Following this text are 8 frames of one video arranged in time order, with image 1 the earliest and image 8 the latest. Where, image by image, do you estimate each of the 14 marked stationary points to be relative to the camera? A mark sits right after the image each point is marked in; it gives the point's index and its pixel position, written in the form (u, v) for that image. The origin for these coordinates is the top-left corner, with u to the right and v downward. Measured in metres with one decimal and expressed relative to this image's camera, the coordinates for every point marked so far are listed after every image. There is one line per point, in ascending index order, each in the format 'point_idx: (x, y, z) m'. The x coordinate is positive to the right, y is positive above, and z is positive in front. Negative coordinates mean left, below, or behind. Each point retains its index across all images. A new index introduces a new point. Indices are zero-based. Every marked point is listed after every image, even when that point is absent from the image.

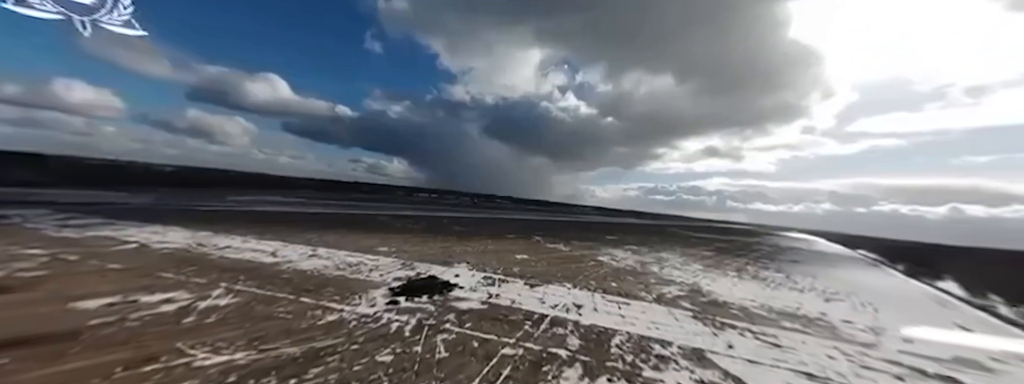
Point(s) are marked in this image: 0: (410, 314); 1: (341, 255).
0: (-1.6, -1.9, +4.2) m
1: (-4.6, -1.7, +7.0) m
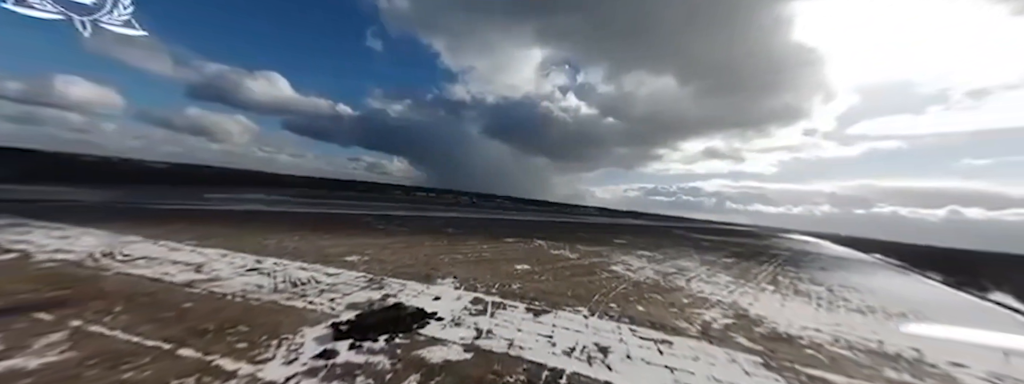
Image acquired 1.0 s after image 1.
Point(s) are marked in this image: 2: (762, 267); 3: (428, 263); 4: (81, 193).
0: (-1.6, -1.8, +2.6) m
1: (-4.6, -1.6, +5.5) m
2: (+12.7, -3.8, +13.5) m
3: (-2.2, -1.9, +6.9) m
4: (-25.3, 0.0, +15.3) m
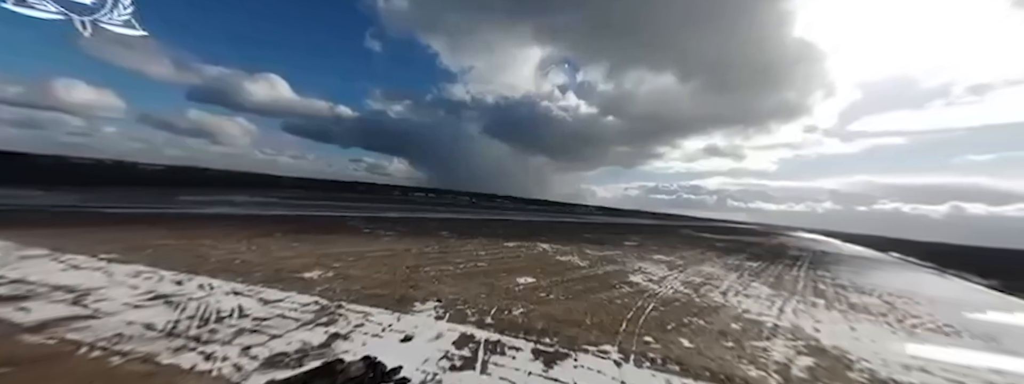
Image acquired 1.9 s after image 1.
0: (-1.6, -1.8, +1.2) m
1: (-4.6, -1.6, +4.1) m
2: (+12.8, -3.6, +12.1) m
3: (-2.2, -1.8, +5.5) m
4: (-25.3, -0.2, +14.0) m
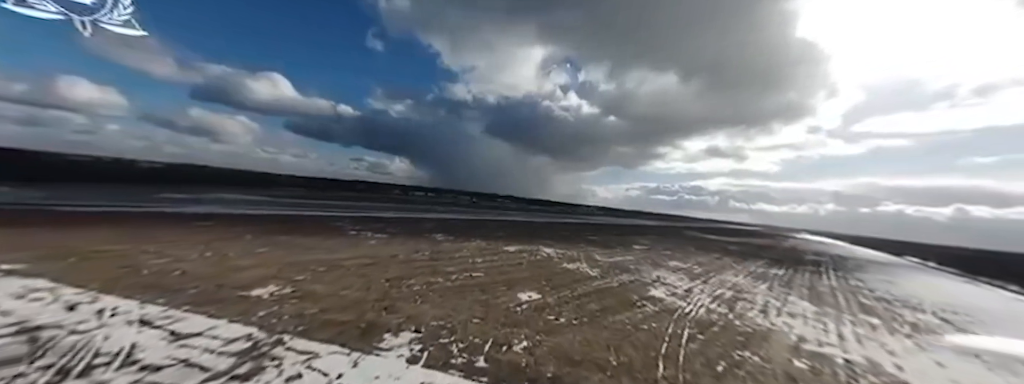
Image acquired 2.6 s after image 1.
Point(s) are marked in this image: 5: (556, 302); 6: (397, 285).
0: (-1.6, -1.8, +0.2) m
1: (-4.6, -1.5, +3.1) m
2: (+12.8, -3.7, +11.0) m
3: (-2.2, -1.8, +4.5) m
4: (-25.2, 0.0, +13.0) m
5: (+0.9, -2.1, +5.1) m
6: (-2.2, -1.8, +5.1) m
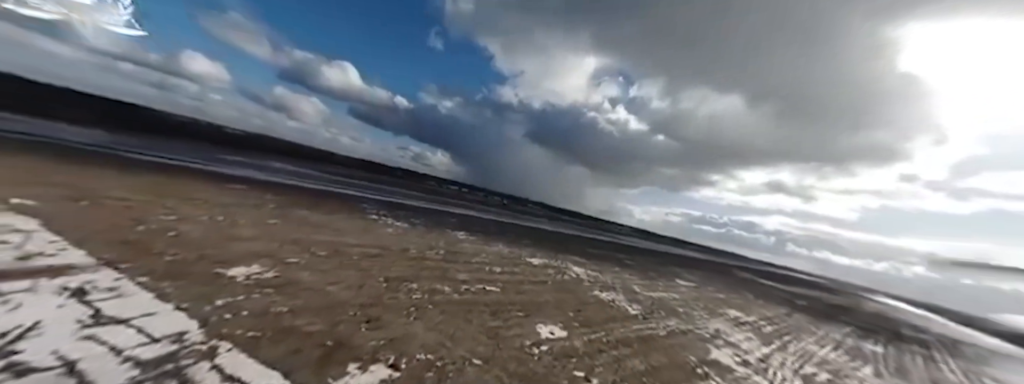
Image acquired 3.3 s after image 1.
0: (-1.9, -1.5, -0.7) m
1: (-4.4, -0.9, +2.5) m
2: (+13.3, -5.6, +8.2) m
3: (-1.9, -1.5, +3.6) m
4: (-23.2, +3.2, +15.0) m
5: (+1.1, -2.3, +3.9) m
6: (-1.9, -1.6, +4.3) m
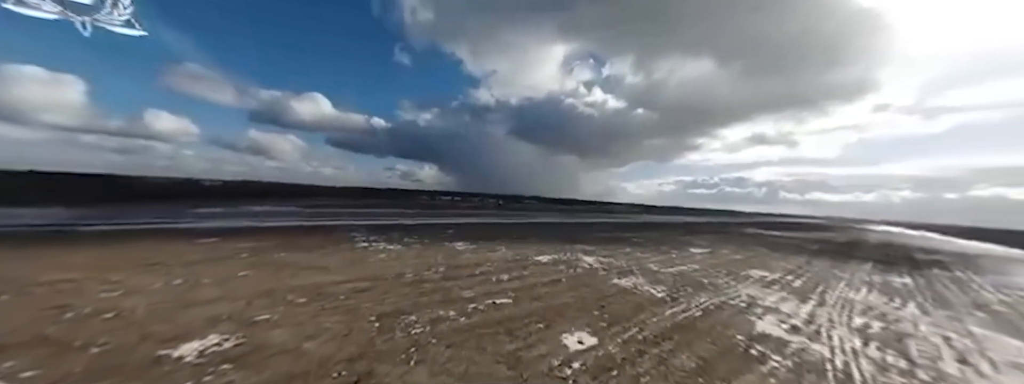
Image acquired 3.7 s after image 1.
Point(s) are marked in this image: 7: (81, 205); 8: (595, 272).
0: (-1.6, -1.8, -1.4) m
1: (-4.2, -1.7, +1.8) m
2: (+13.9, -3.0, +7.9) m
3: (-1.7, -1.8, +3.0) m
4: (-23.8, -1.1, +13.8) m
5: (+1.4, -2.0, +3.3) m
6: (-1.7, -1.8, +3.6) m
7: (-29.8, -0.9, +18.4) m
8: (+2.2, -2.2, +7.1) m
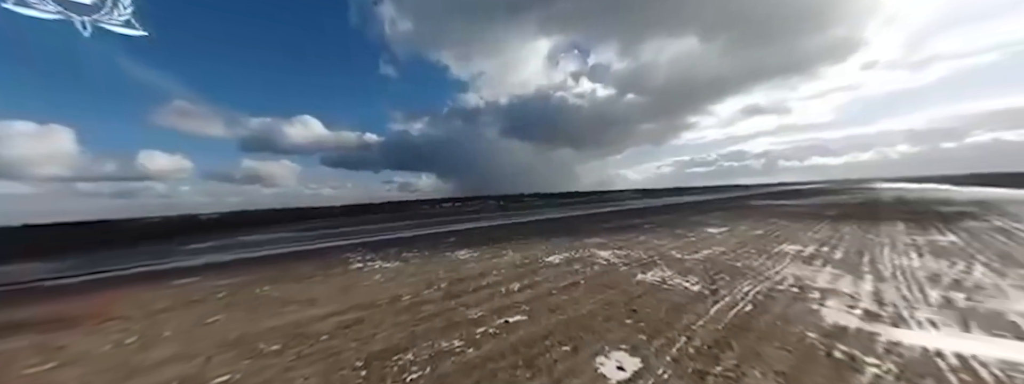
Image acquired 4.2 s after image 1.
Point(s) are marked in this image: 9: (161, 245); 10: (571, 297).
0: (-1.4, -1.9, -2.1) m
1: (-4.0, -2.1, +1.1) m
2: (+14.2, -1.4, +7.2) m
3: (-1.5, -2.0, +2.2) m
4: (-23.5, -3.7, +13.0) m
5: (+1.6, -1.8, +2.6) m
6: (-1.4, -2.0, +2.9) m
7: (-29.5, -4.2, +17.7) m
8: (+2.5, -1.8, +6.4) m
9: (-25.8, -3.9, +19.5) m
10: (+1.1, -1.9, +4.8) m
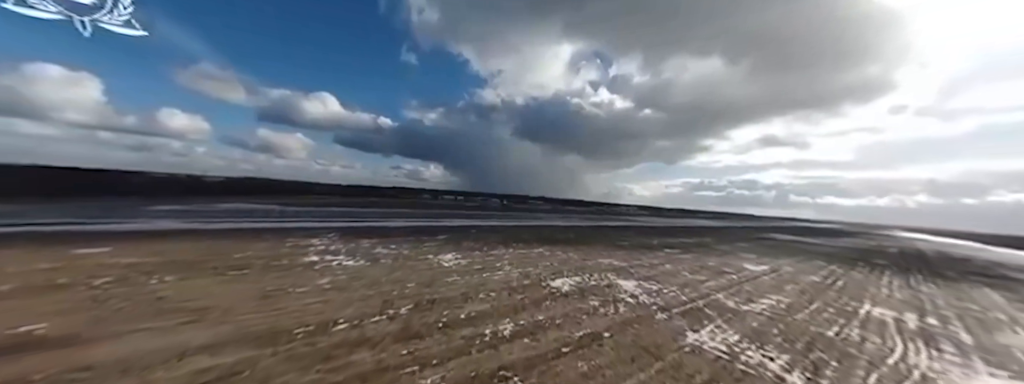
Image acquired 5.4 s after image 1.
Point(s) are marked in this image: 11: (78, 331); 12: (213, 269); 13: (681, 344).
0: (-1.6, -1.7, -3.9) m
1: (-4.2, -1.5, -0.7) m
2: (+14.1, -3.1, +5.1) m
3: (-1.7, -1.7, +0.4) m
4: (-23.5, -0.8, +11.7) m
5: (+1.5, -2.0, +0.7) m
6: (-1.6, -1.7, +1.1) m
7: (-29.5, -0.5, +16.4) m
8: (+2.3, -2.1, +4.5) m
9: (-25.7, -0.6, +18.2) m
10: (+0.9, -2.0, +3.0) m
11: (-4.9, -1.6, +3.0) m
12: (-5.9, -1.5, +5.3) m
13: (+2.3, -2.1, +3.7) m
